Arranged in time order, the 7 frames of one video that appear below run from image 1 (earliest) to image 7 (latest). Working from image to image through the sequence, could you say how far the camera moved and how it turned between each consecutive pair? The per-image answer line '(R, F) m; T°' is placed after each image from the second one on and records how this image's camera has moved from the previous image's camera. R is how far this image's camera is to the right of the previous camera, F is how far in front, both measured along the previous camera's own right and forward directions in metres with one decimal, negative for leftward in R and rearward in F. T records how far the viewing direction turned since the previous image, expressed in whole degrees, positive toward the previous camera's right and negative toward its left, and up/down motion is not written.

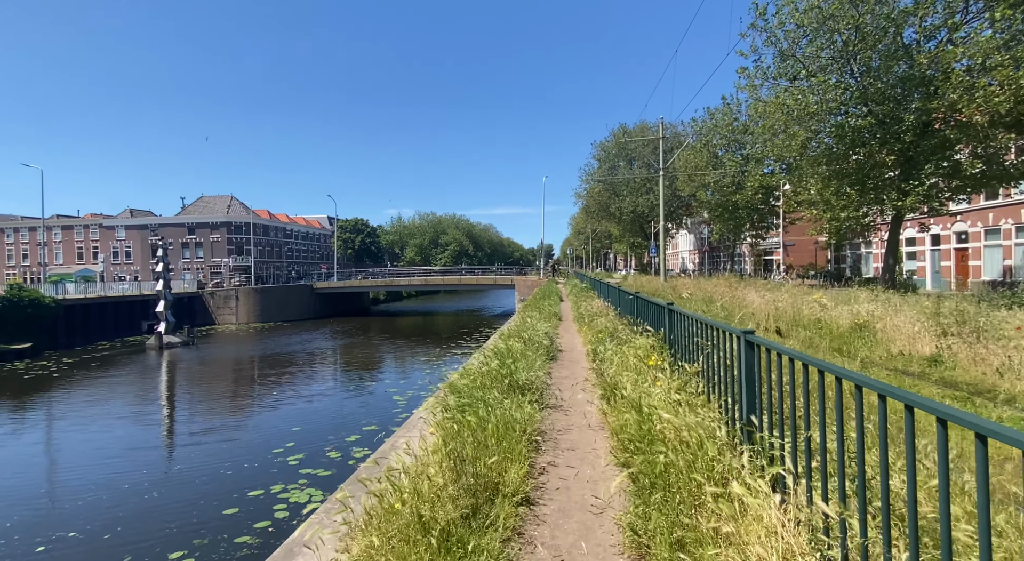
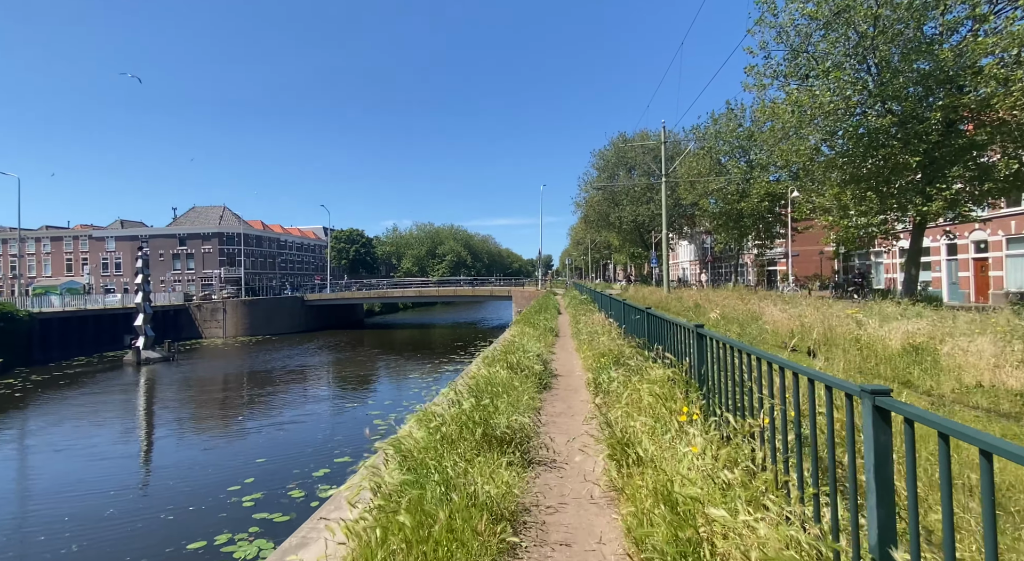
(+0.2, +1.3) m; 0°
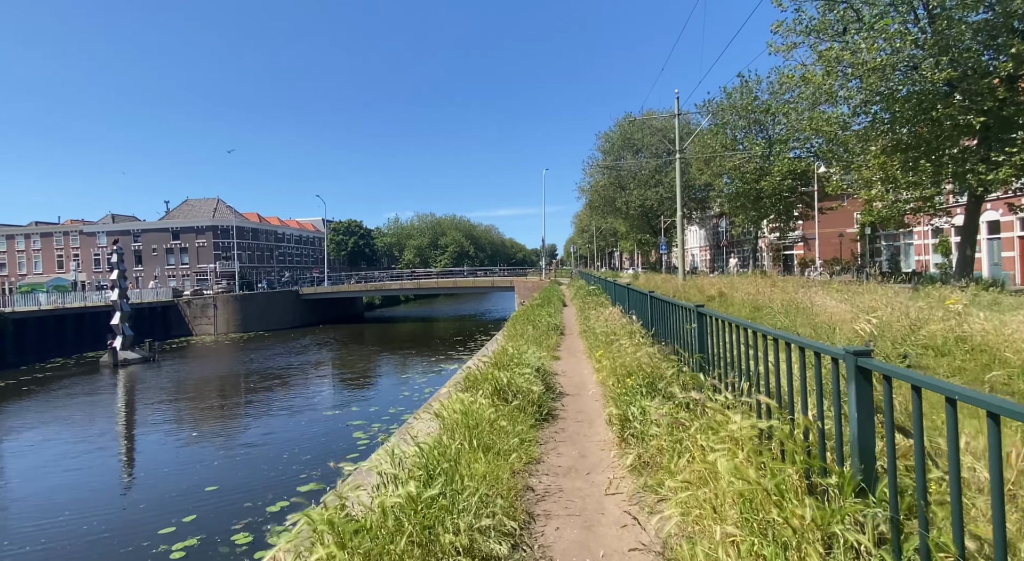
(+0.2, +1.9) m; -1°
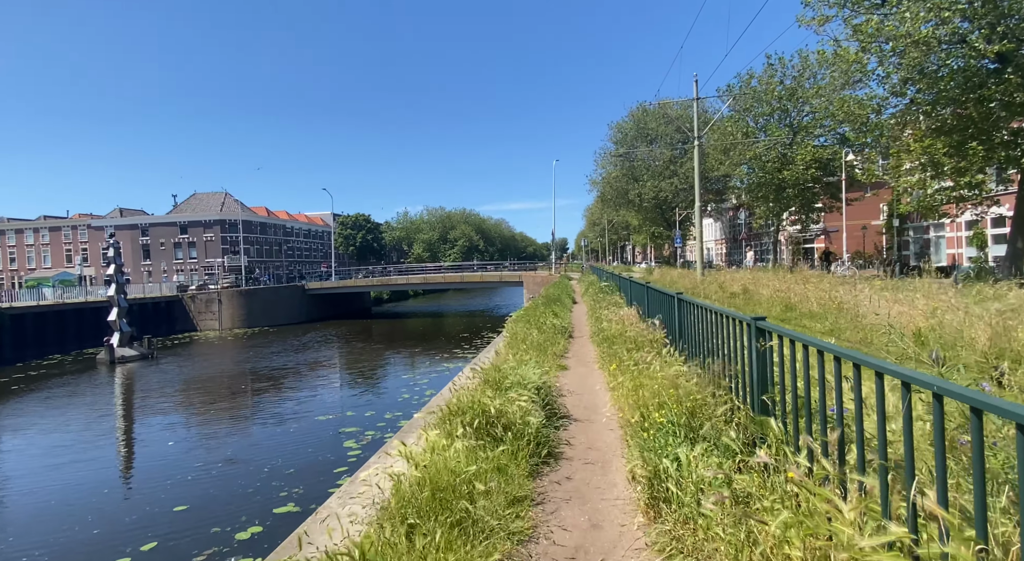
(+0.1, +1.1) m; -1°
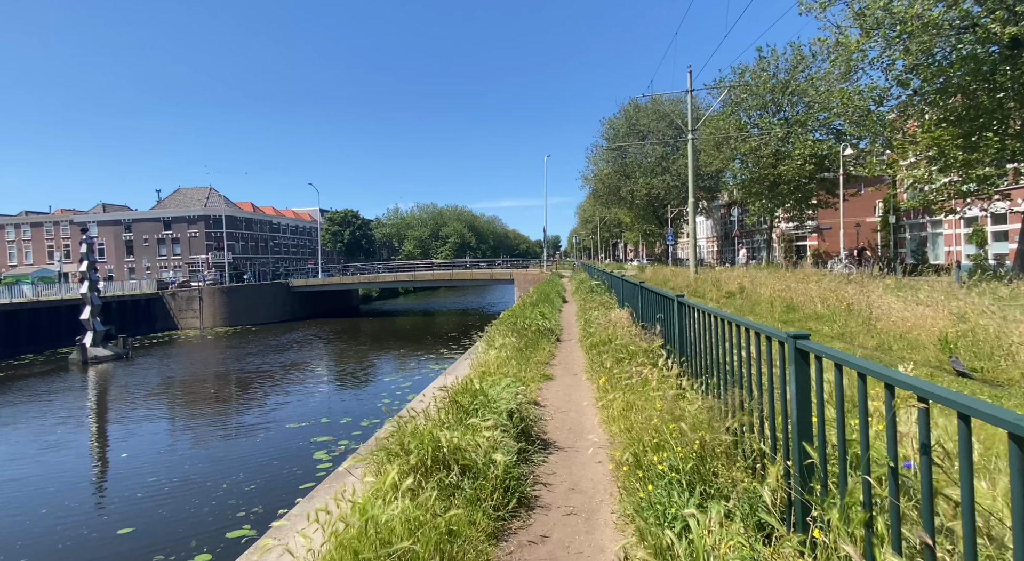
(+0.2, +0.8) m; +1°
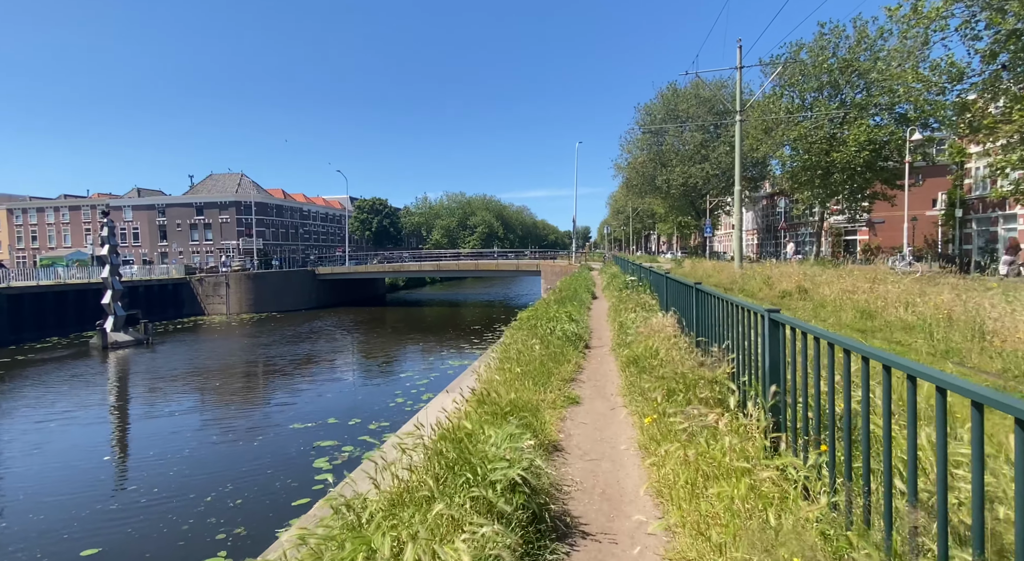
(+0.1, +1.2) m; -3°
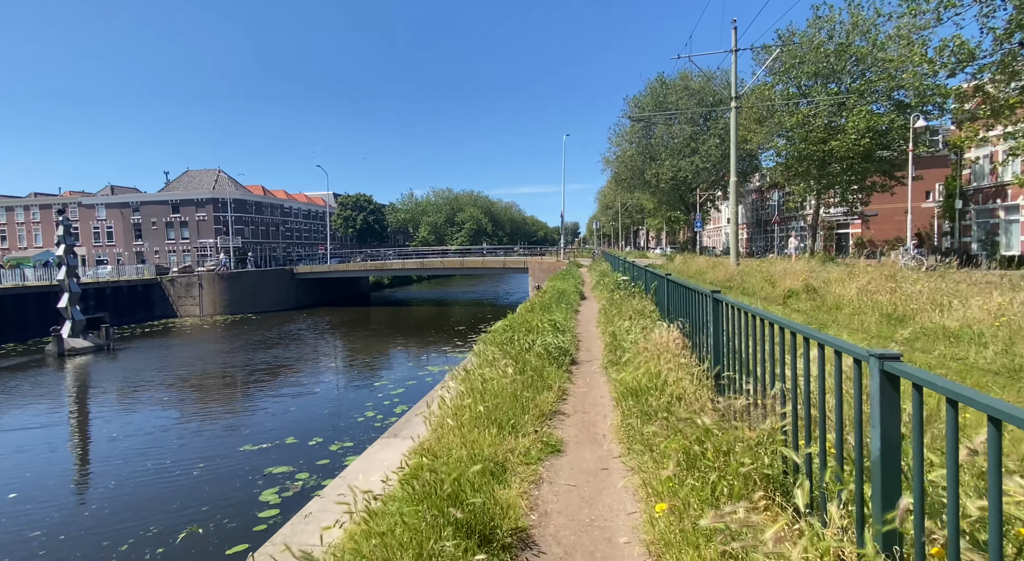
(+0.2, +1.2) m; +1°
